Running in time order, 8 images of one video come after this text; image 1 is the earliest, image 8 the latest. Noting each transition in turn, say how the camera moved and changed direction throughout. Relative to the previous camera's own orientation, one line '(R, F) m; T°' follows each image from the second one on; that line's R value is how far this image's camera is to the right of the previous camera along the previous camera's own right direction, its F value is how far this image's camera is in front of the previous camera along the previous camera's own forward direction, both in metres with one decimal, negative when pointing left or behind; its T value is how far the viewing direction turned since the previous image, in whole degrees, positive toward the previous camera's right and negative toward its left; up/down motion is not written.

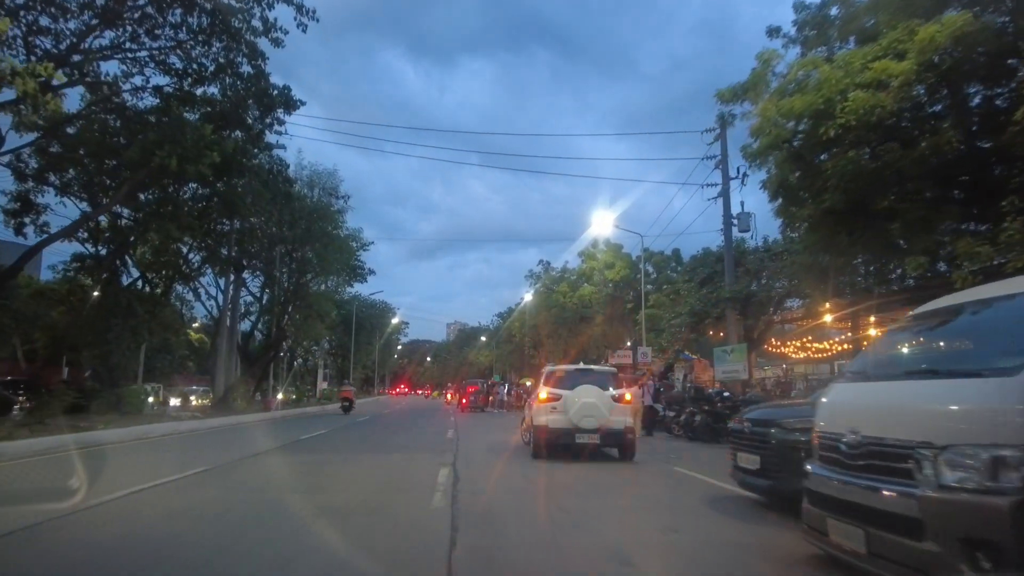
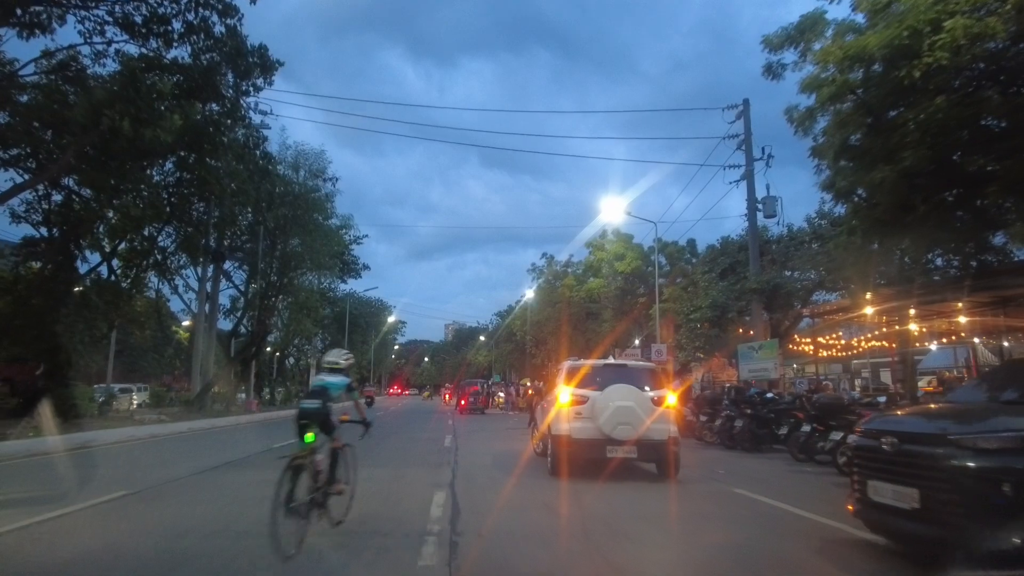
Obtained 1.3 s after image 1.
(-0.2, +2.3) m; 0°
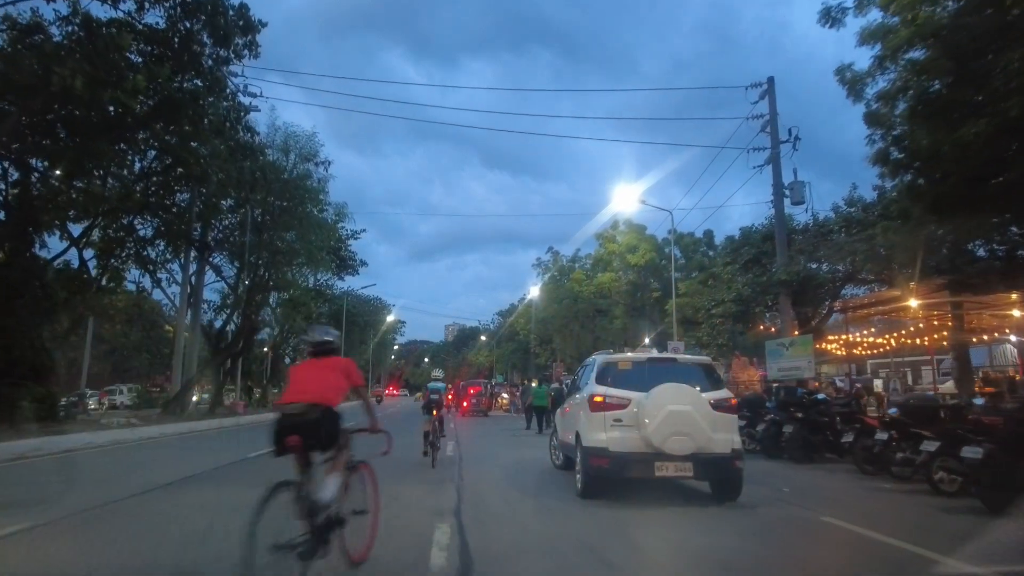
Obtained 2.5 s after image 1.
(-0.2, +1.8) m; 0°
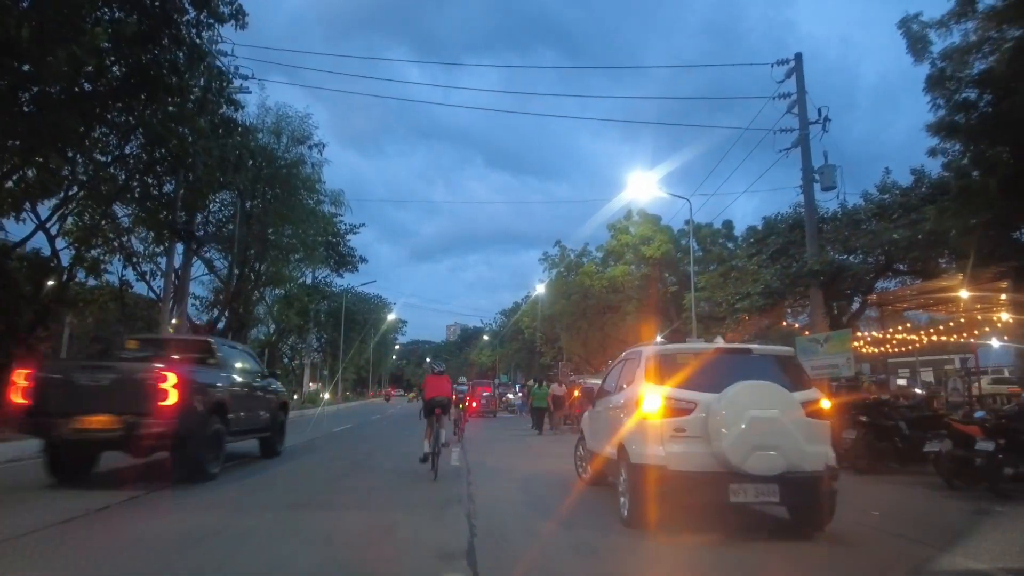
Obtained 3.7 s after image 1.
(-0.2, +1.6) m; 0°
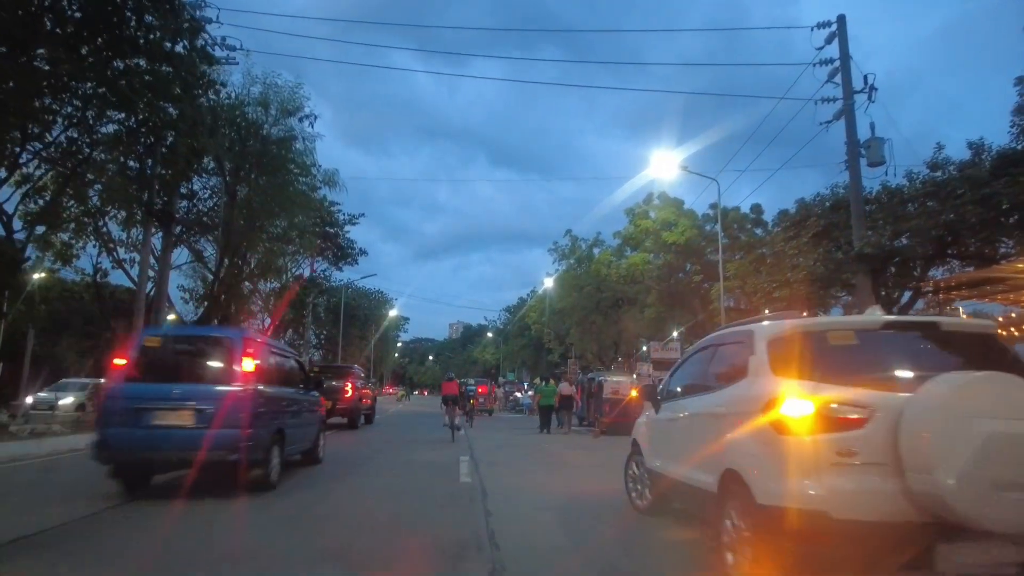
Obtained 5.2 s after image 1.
(-0.2, +2.0) m; 0°
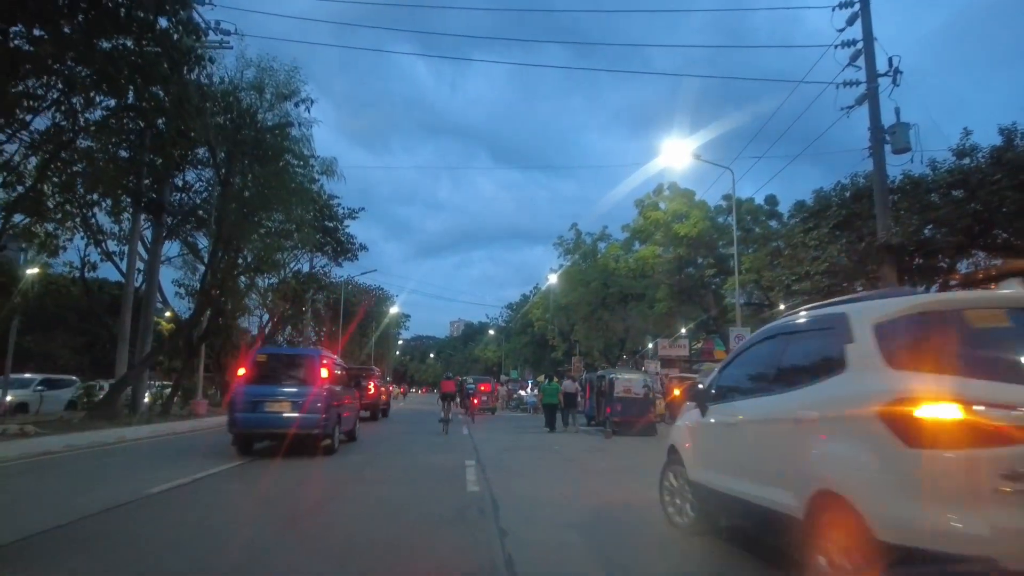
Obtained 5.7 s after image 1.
(-0.1, +0.9) m; 0°
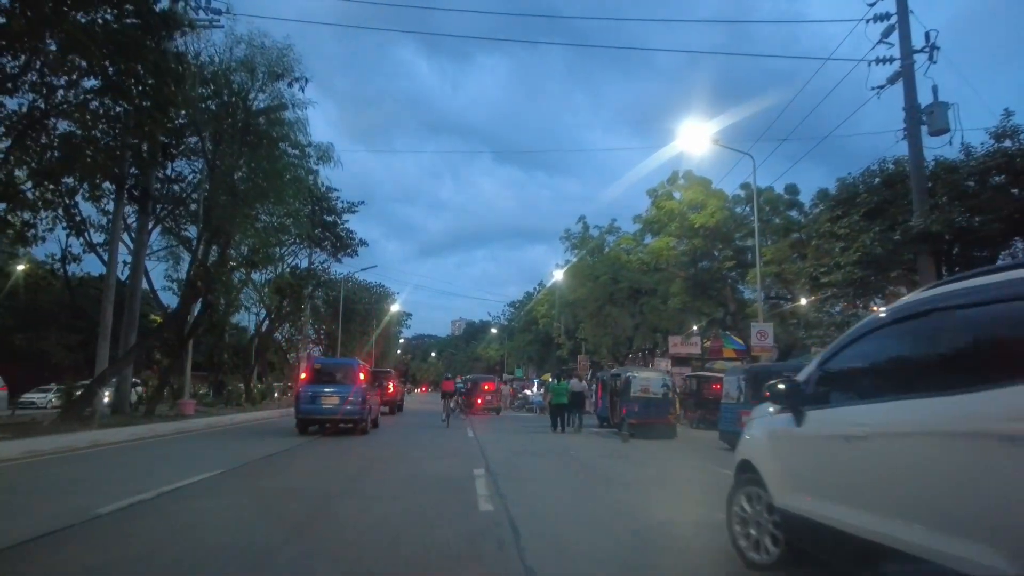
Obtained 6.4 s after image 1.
(-0.1, +1.2) m; 0°
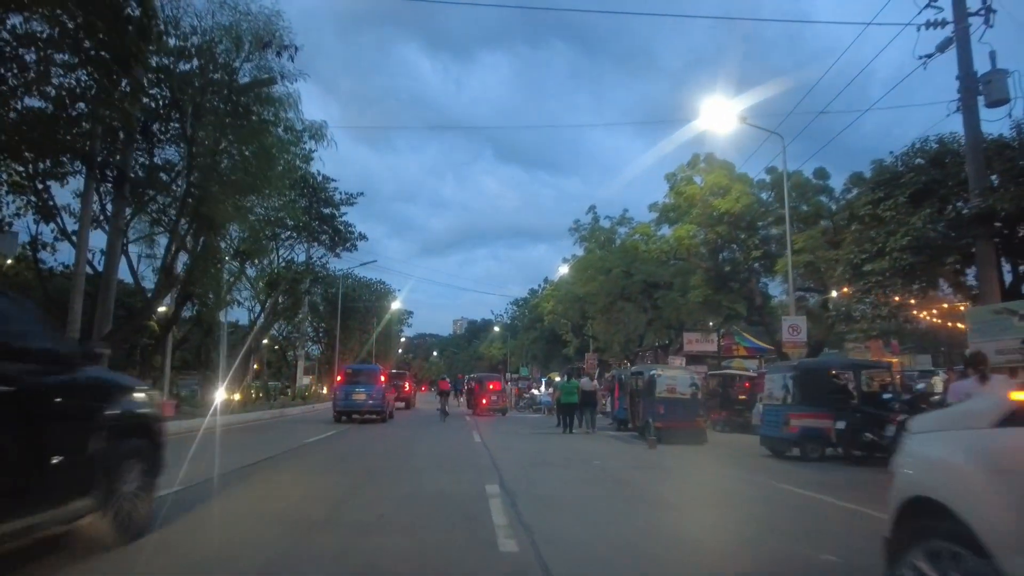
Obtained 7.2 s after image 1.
(-0.2, +1.6) m; 0°
